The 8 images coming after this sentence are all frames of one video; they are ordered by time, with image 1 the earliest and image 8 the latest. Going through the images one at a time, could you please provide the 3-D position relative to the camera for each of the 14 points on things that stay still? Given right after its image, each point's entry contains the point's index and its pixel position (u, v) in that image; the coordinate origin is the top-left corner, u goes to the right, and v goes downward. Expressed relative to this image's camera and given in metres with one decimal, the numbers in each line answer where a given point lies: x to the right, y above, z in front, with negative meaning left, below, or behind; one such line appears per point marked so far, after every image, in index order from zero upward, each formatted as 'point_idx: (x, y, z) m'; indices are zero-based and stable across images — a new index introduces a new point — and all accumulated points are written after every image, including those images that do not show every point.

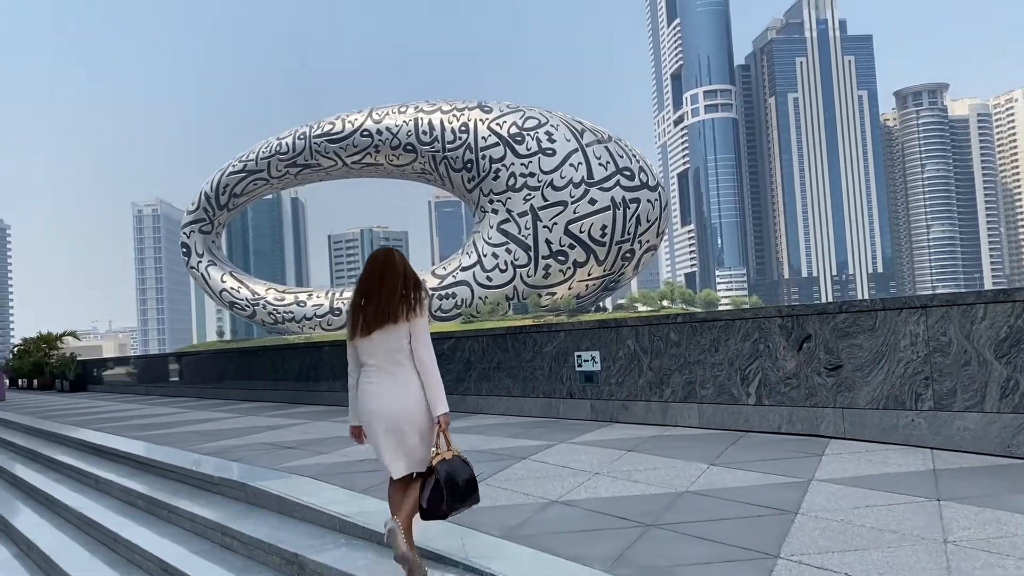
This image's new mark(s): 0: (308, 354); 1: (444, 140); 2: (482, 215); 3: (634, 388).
0: (-2.6, -0.9, +11.3) m
1: (-1.1, +2.3, +14.7) m
2: (-0.5, +1.1, +14.8) m
3: (+0.9, -0.7, +6.1) m
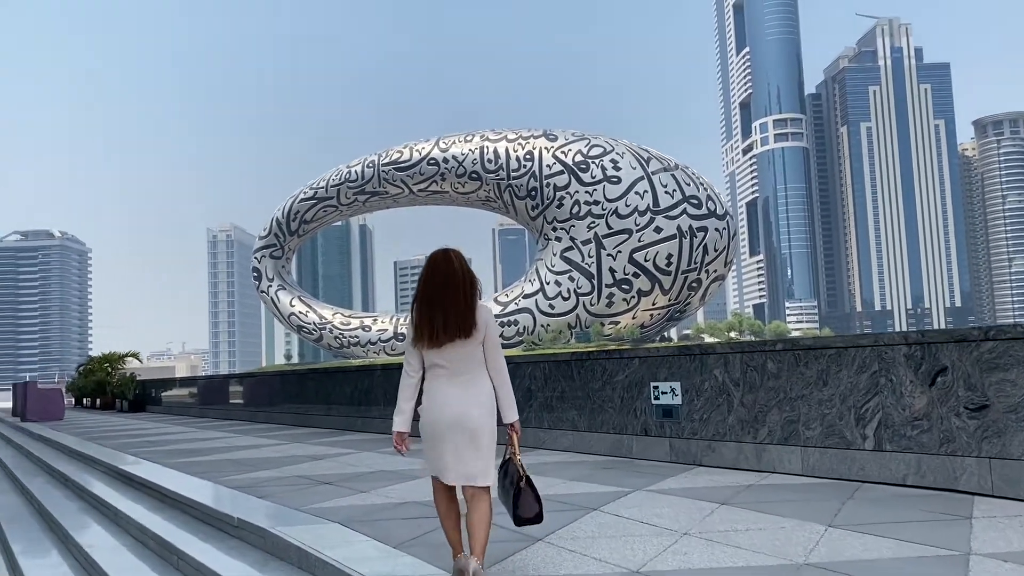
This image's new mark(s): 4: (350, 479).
0: (-1.9, -1.1, +10.7) m
1: (-0.1, +1.9, +14.1) m
2: (+0.5, +0.7, +14.1) m
3: (+1.3, -0.8, +5.3) m
4: (-1.0, -1.2, +5.6) m
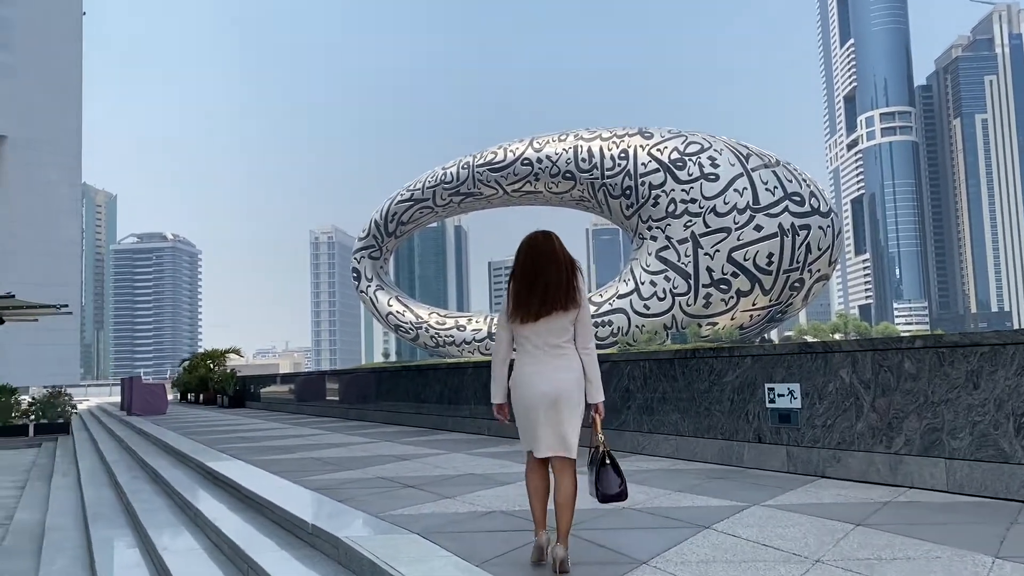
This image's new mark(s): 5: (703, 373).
0: (-0.7, -1.1, +10.4) m
1: (+1.4, +2.0, +13.6) m
2: (+2.0, +0.8, +13.5) m
3: (+1.8, -0.8, +4.7) m
4: (-0.5, -1.2, +5.2) m
5: (+1.3, -0.6, +5.8) m
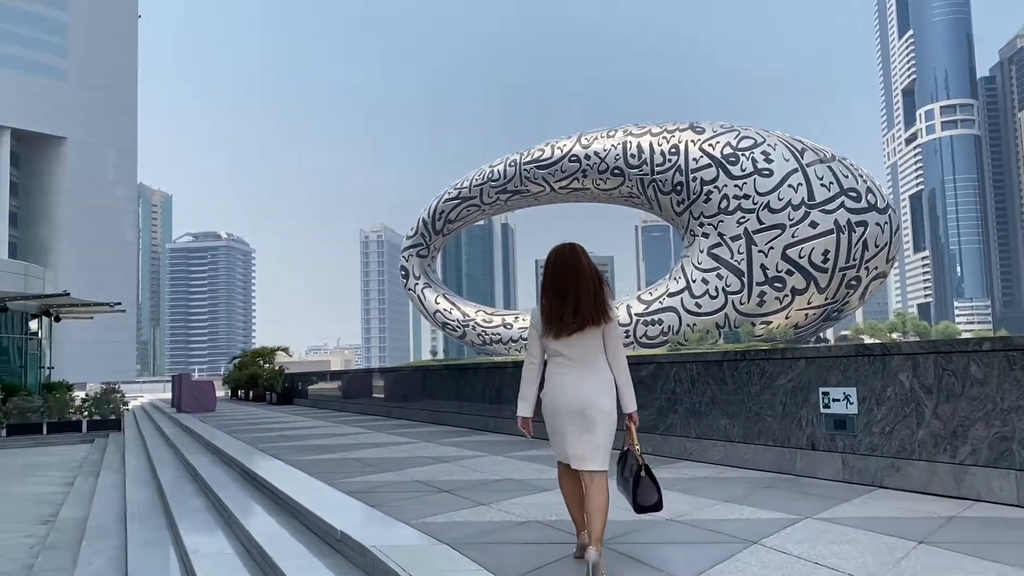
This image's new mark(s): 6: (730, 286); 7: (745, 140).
0: (-0.2, -1.0, +10.2) m
1: (+2.1, +2.0, +13.3) m
2: (+2.7, +0.8, +13.2) m
3: (+2.0, -0.8, +4.4) m
4: (-0.2, -1.2, +5.1) m
5: (+1.5, -0.6, +5.5) m
6: (+3.1, +0.1, +12.6) m
7: (+3.4, +2.3, +12.6) m
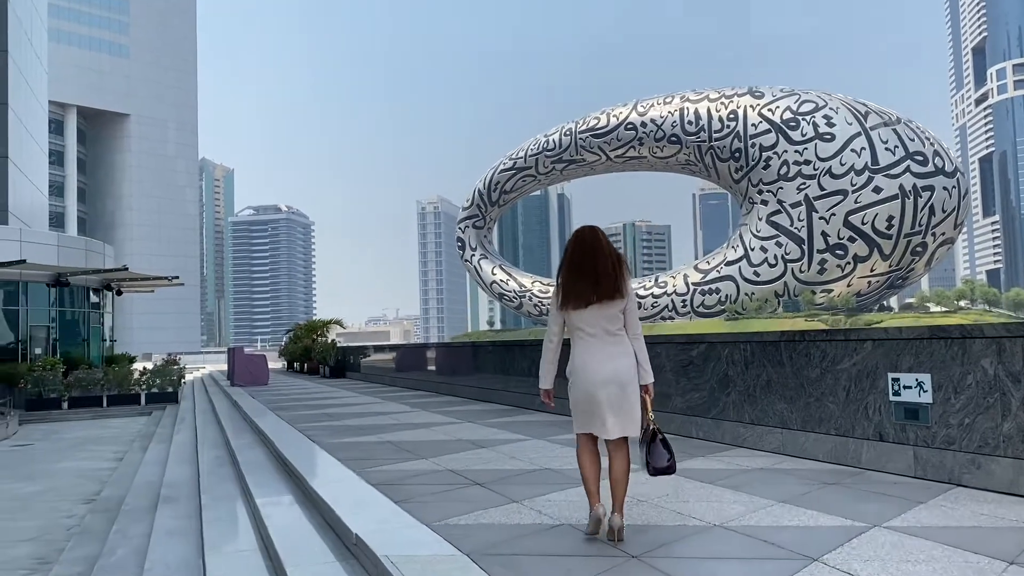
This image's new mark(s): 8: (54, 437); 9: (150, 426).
0: (+0.3, -0.7, +9.9) m
1: (+2.8, +2.4, +12.7) m
2: (+3.4, +1.2, +12.6) m
3: (+2.1, -0.7, +3.9) m
4: (0.0, -1.0, +4.7) m
5: (+1.7, -0.4, +5.0) m
6: (+3.8, +0.5, +12.0) m
7: (+4.0, +2.7, +11.9) m
8: (-7.6, -2.5, +14.5) m
9: (-6.4, -2.4, +15.4) m
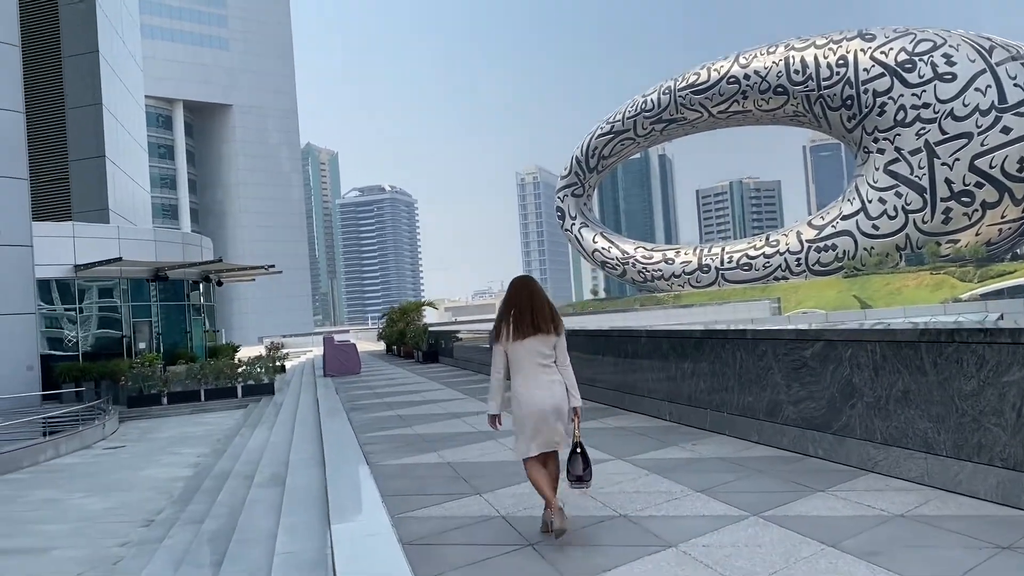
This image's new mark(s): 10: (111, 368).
0: (+1.2, -0.5, +8.8) m
1: (+3.8, +2.8, +11.2) m
2: (+4.5, +1.7, +11.1) m
3: (+2.3, -0.6, +2.7) m
4: (+0.2, -1.1, +3.8) m
5: (+2.0, -0.3, +3.8) m
6: (+4.8, +0.9, +10.5) m
7: (+5.0, +3.1, +10.3) m
8: (-6.0, -2.5, +14.5) m
9: (-4.7, -2.3, +15.2) m
10: (-9.0, -1.8, +19.5) m
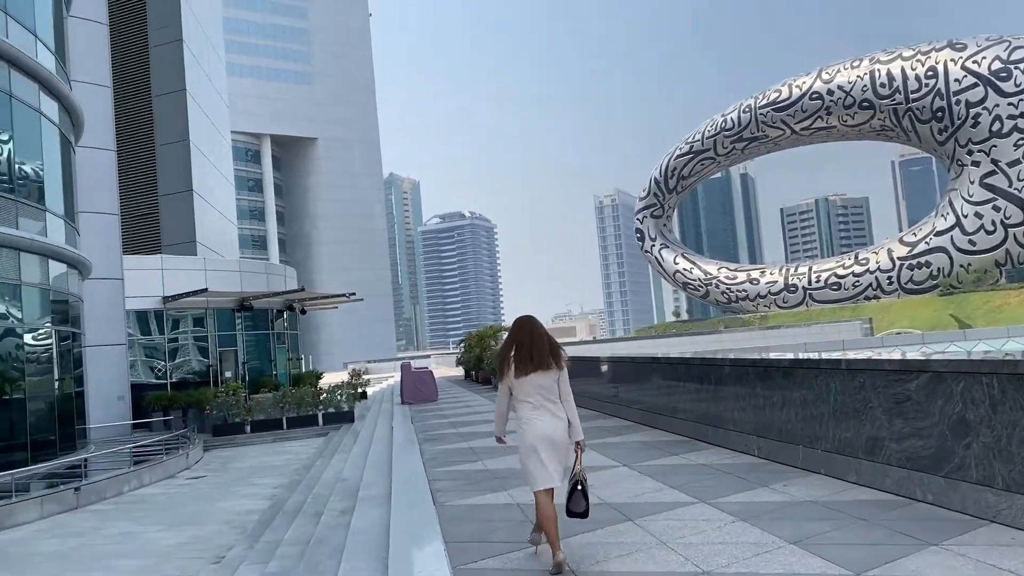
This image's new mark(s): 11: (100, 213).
0: (+1.9, -0.8, +8.4) m
1: (+4.7, +2.6, +10.5) m
2: (+5.4, +1.4, +10.4) m
3: (+2.4, -0.7, +2.1) m
4: (+0.5, -1.2, +3.4) m
5: (+2.3, -0.4, +3.3) m
6: (+5.7, +0.7, +9.7) m
7: (+5.8, +2.9, +9.6) m
8: (-4.7, -3.0, +14.6) m
9: (-3.4, -2.8, +15.2) m
10: (-7.2, -2.5, +19.9) m
11: (-8.5, +1.5, +18.1) m
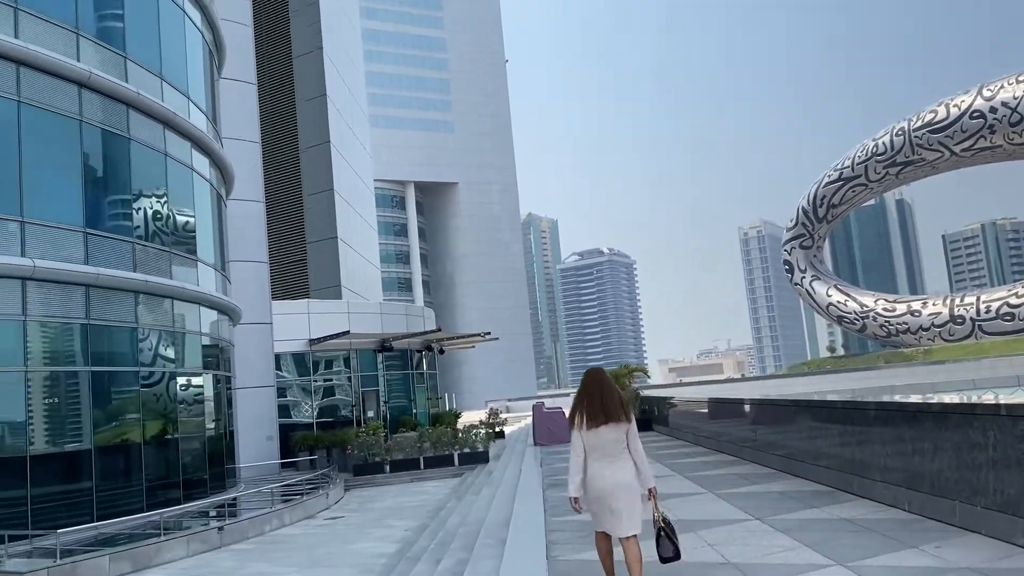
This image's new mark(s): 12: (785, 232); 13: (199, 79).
0: (+3.1, -1.1, +7.7) m
1: (+6.1, +2.2, +9.6) m
2: (+6.7, +1.1, +9.2) m
3: (+2.5, -0.7, +1.5) m
4: (+0.9, -1.3, +3.0) m
5: (+2.6, -0.5, +2.7) m
6: (+6.9, +0.4, +8.5) m
7: (+7.0, +2.6, +8.4) m
8: (-2.5, -3.7, +14.8) m
9: (-1.0, -3.6, +15.2) m
10: (-4.0, -3.5, +20.5) m
11: (-5.7, +0.6, +19.1) m
12: (+6.1, +1.3, +20.0) m
13: (-5.3, +3.5, +14.6) m
